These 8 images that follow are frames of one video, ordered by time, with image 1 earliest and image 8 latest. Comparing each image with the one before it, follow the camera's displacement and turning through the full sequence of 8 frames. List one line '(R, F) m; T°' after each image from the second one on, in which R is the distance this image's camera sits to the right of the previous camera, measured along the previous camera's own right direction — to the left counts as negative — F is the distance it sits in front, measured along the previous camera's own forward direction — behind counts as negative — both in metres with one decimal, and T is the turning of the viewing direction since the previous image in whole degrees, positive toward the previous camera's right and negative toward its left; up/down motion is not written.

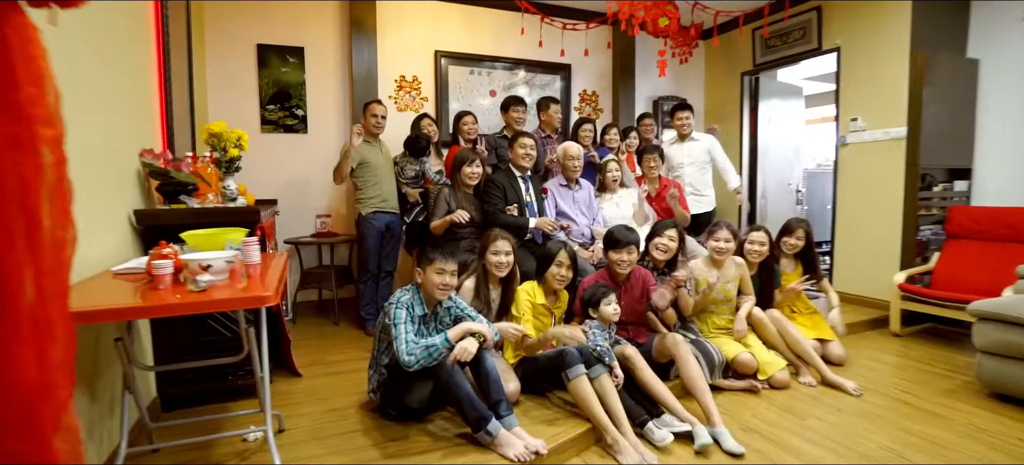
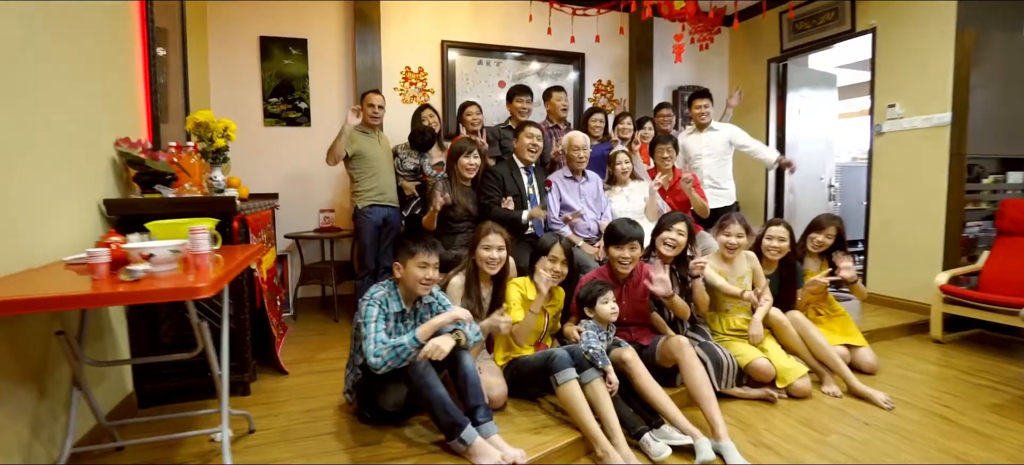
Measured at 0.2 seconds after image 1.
(+0.2, +0.2) m; -3°
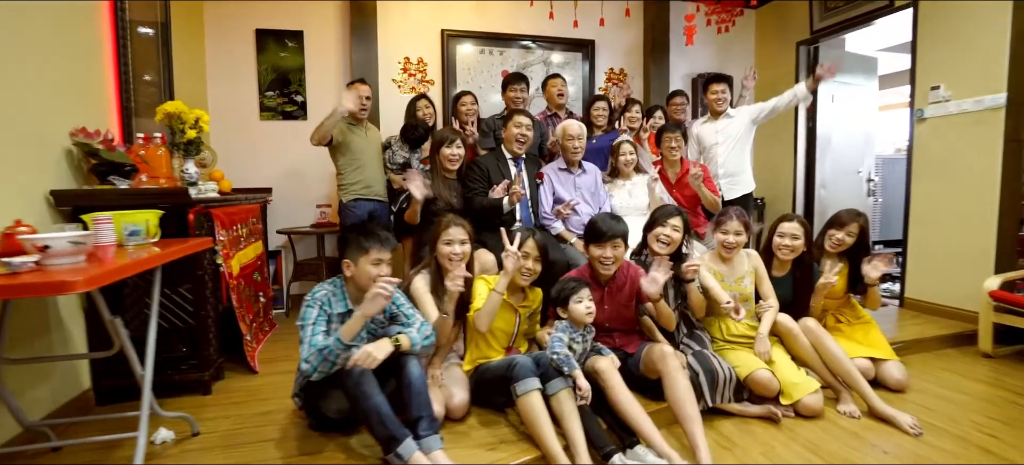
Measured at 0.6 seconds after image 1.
(+0.3, +0.2) m; -4°
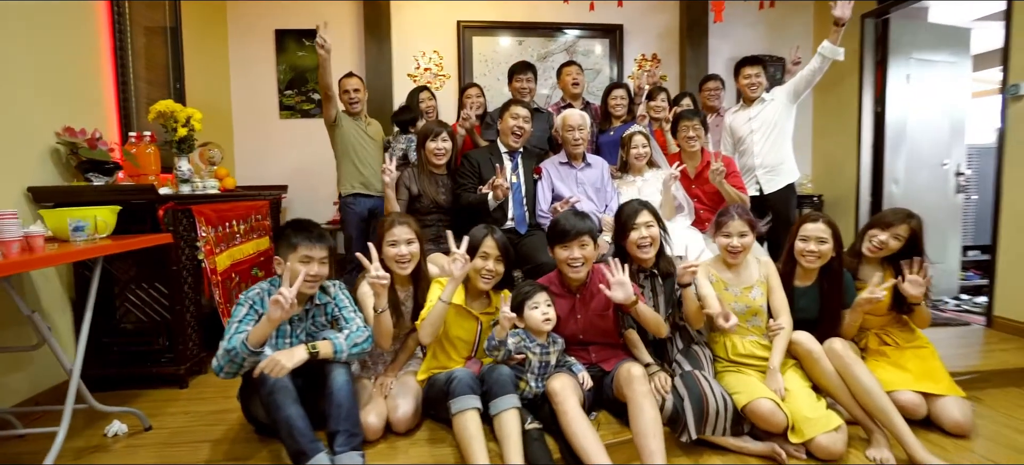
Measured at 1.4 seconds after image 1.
(+0.5, +0.3) m; -9°
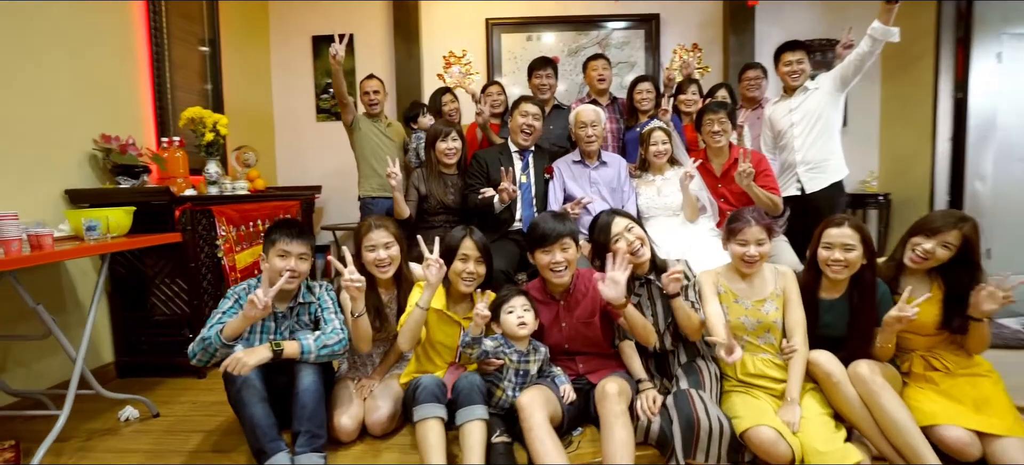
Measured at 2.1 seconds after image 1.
(+0.4, +0.1) m; -8°
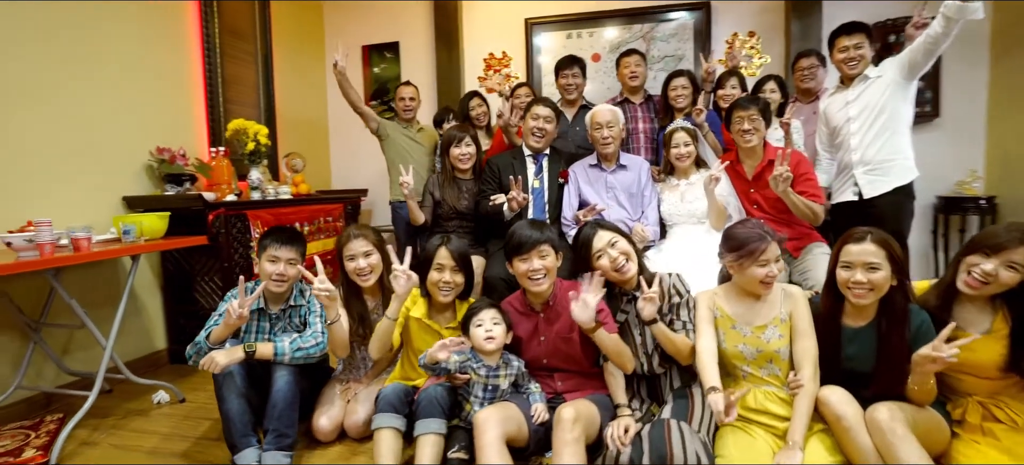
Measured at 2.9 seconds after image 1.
(+0.4, +0.1) m; -10°
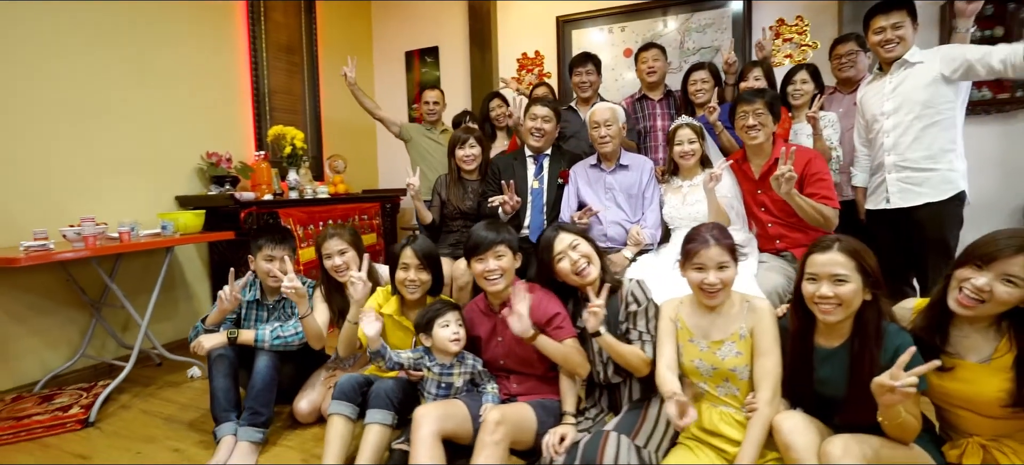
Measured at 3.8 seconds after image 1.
(+0.5, 0.0) m; -10°
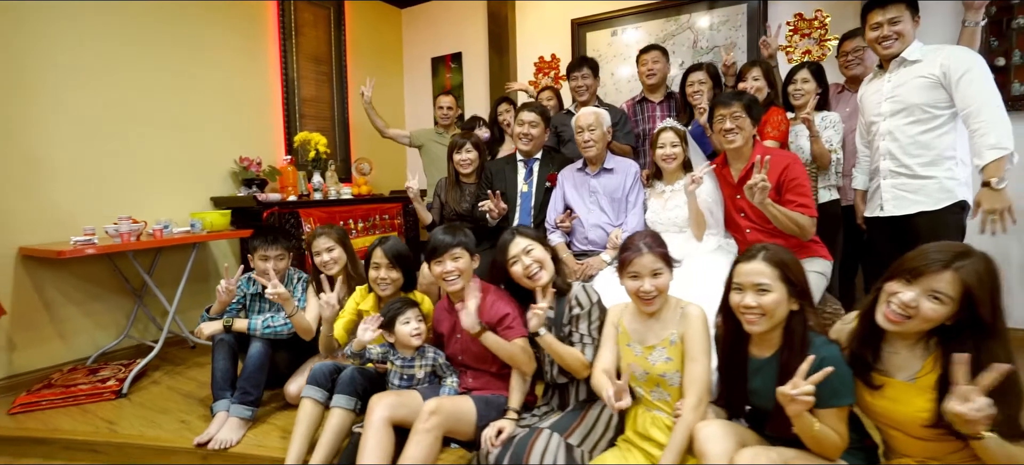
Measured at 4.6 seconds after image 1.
(+0.4, -0.1) m; -7°
